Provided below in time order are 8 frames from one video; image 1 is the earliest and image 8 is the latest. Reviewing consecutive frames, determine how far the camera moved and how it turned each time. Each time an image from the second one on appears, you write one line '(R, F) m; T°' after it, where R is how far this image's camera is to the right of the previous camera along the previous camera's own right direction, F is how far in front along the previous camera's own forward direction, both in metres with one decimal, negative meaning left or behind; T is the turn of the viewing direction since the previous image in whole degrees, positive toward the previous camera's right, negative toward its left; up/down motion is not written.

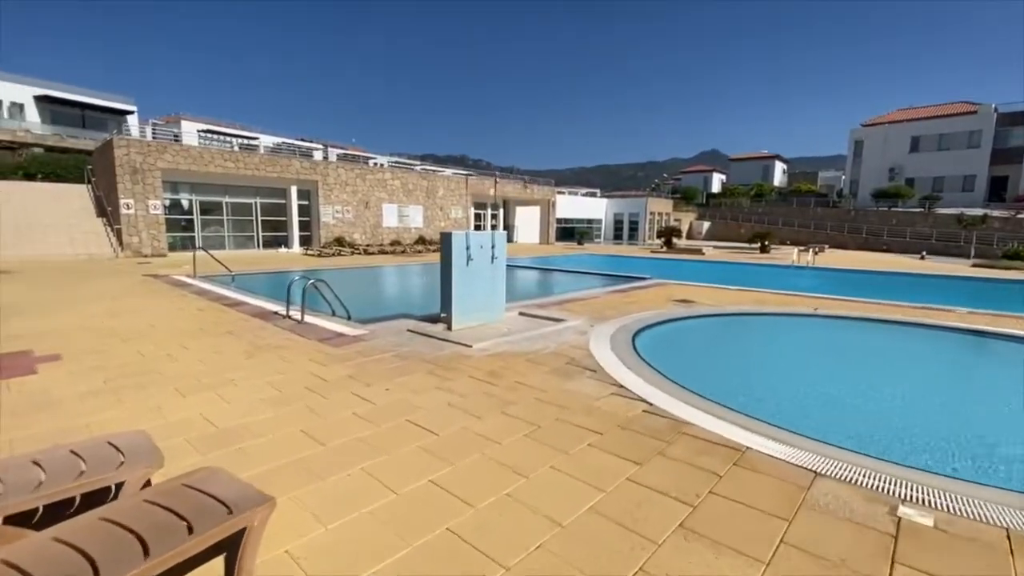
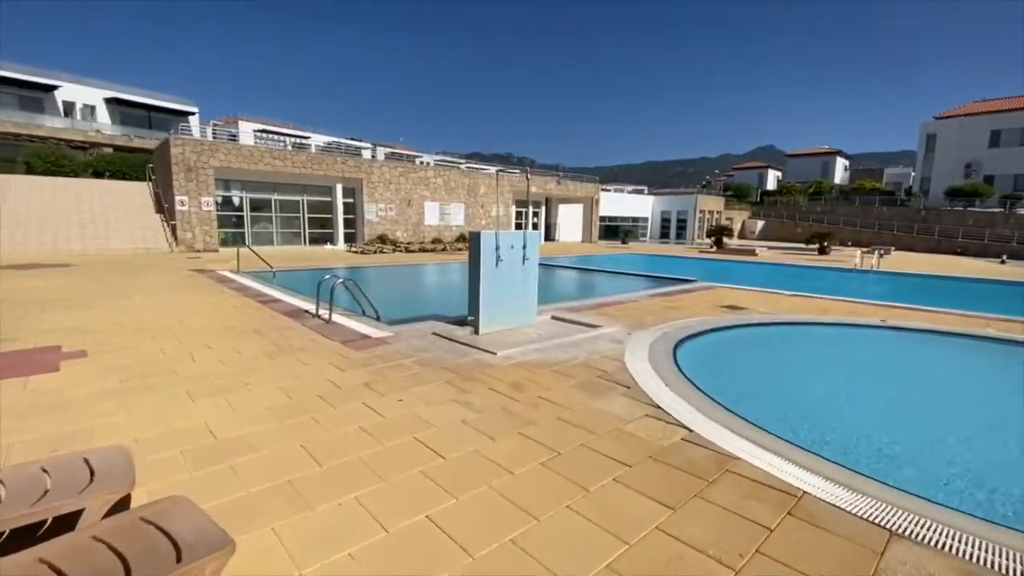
(+0.1, +0.4) m; -5°
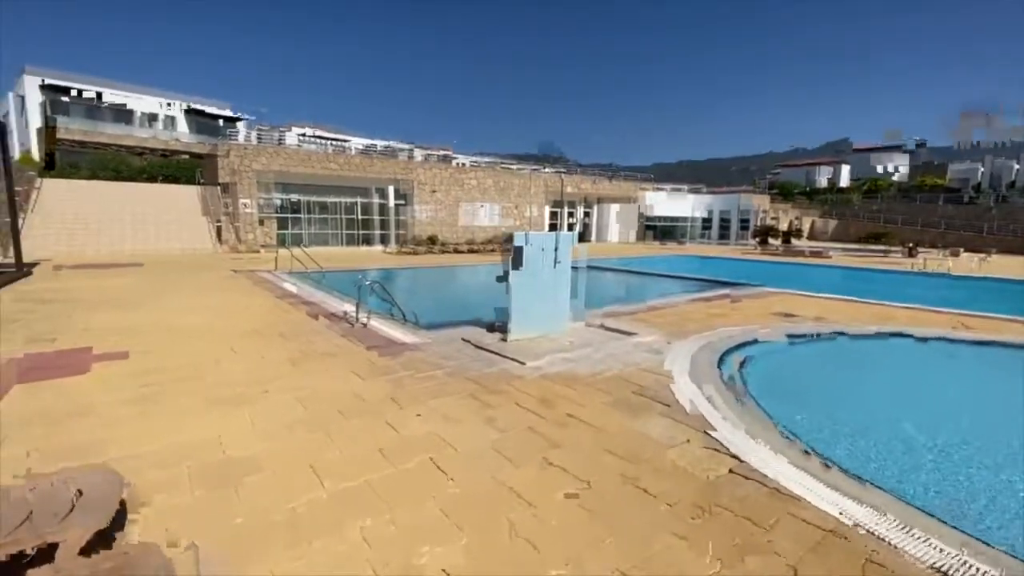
(+0.1, +0.3) m; -4°
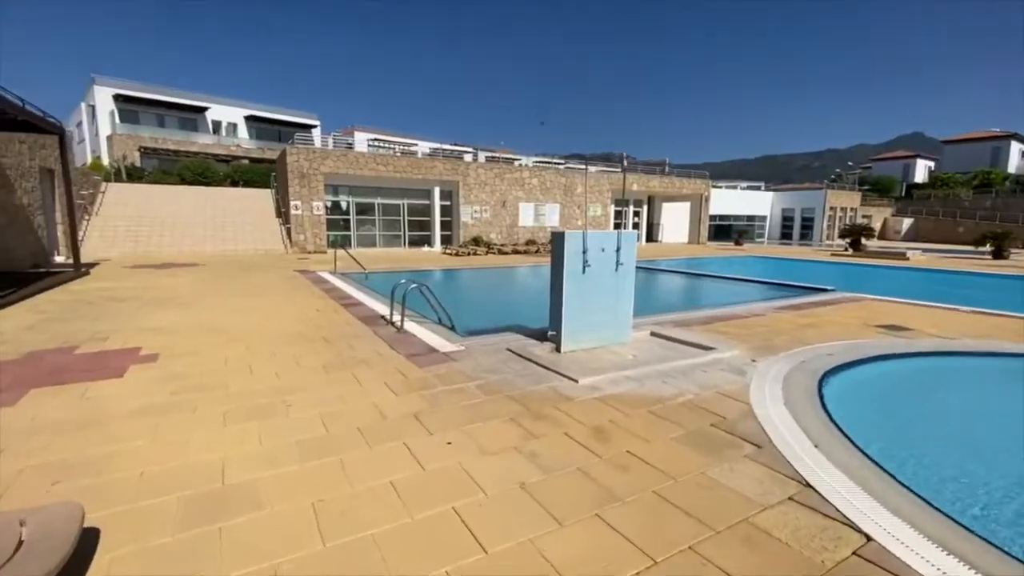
(+0.1, +0.6) m; -7°
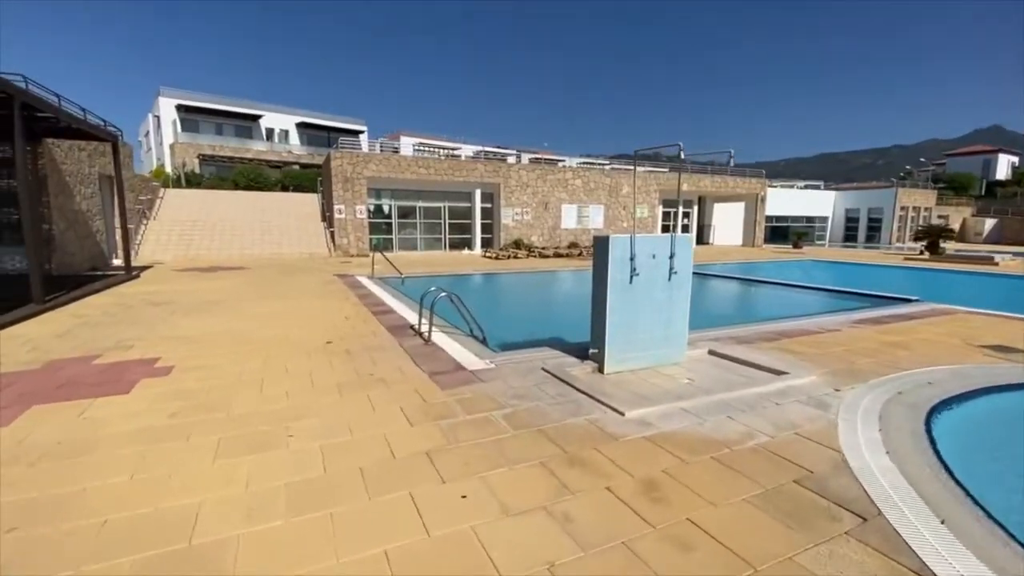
(+0.1, +0.6) m; -5°
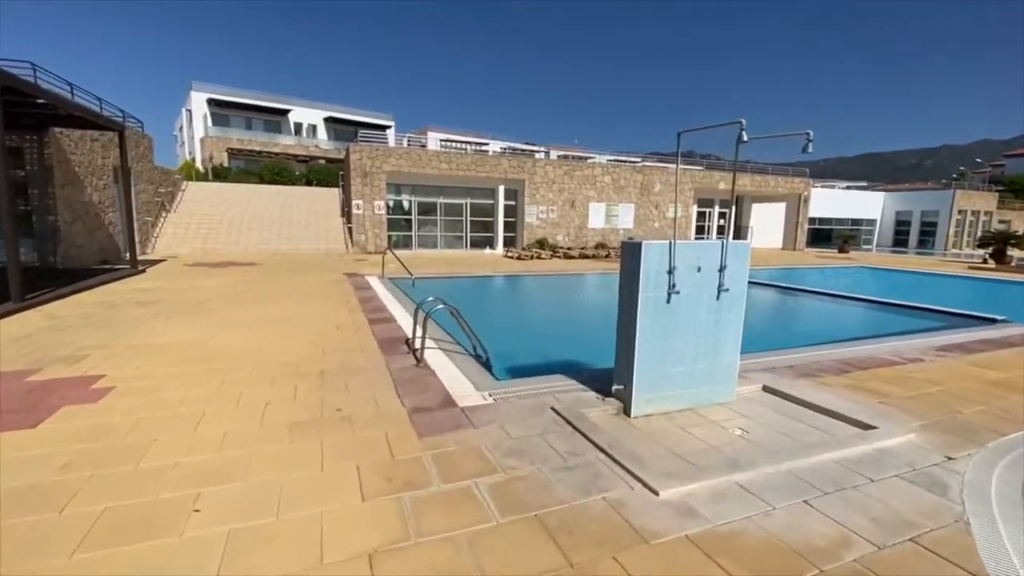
(+0.2, +1.0) m; -3°
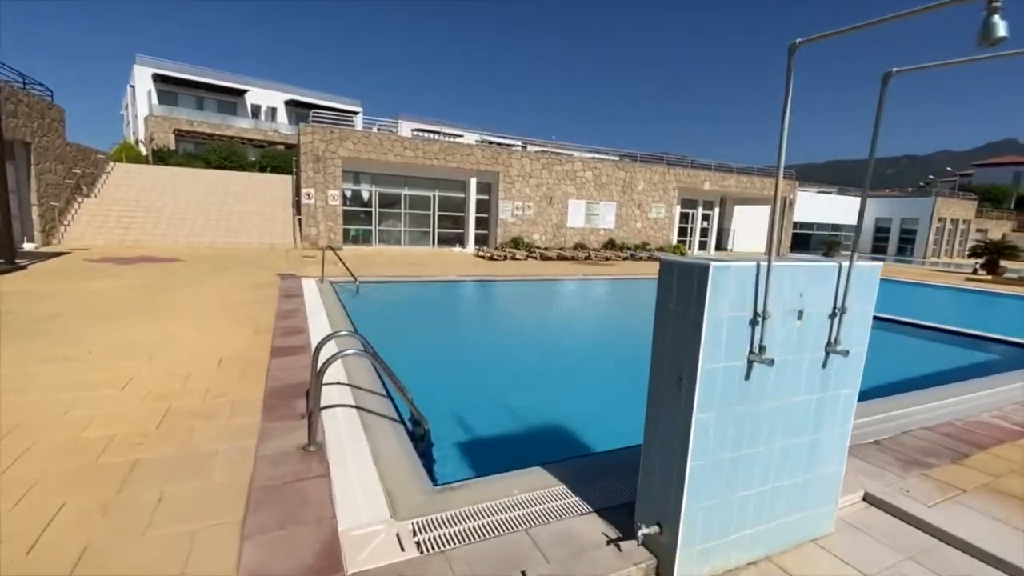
(+0.1, +1.8) m; +3°
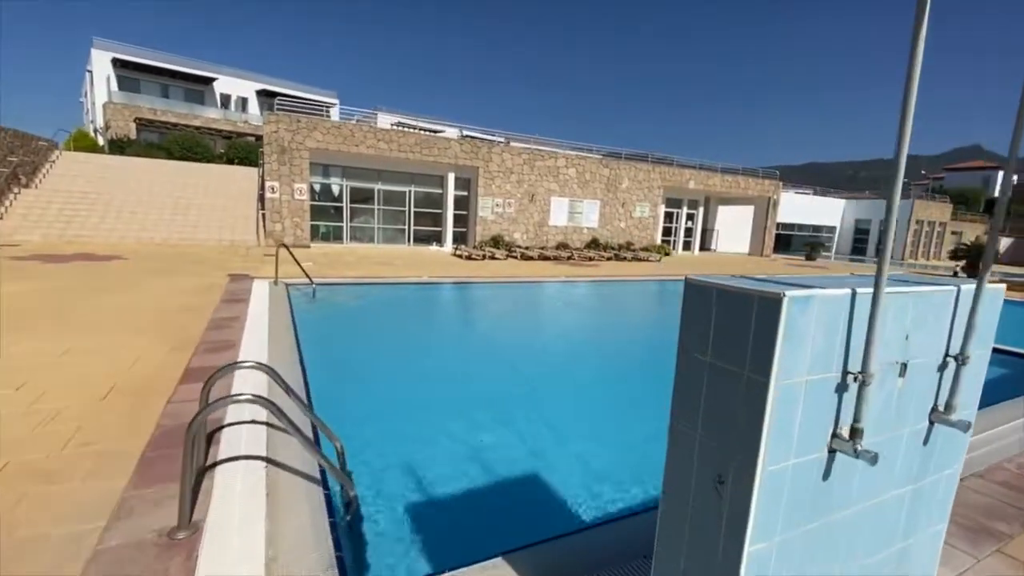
(+0.1, +0.8) m; +2°
